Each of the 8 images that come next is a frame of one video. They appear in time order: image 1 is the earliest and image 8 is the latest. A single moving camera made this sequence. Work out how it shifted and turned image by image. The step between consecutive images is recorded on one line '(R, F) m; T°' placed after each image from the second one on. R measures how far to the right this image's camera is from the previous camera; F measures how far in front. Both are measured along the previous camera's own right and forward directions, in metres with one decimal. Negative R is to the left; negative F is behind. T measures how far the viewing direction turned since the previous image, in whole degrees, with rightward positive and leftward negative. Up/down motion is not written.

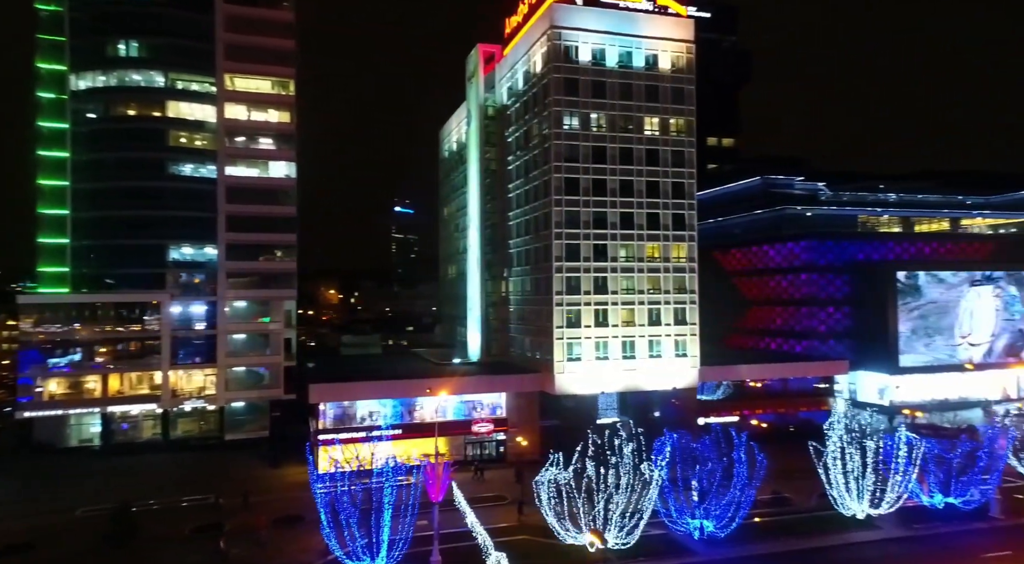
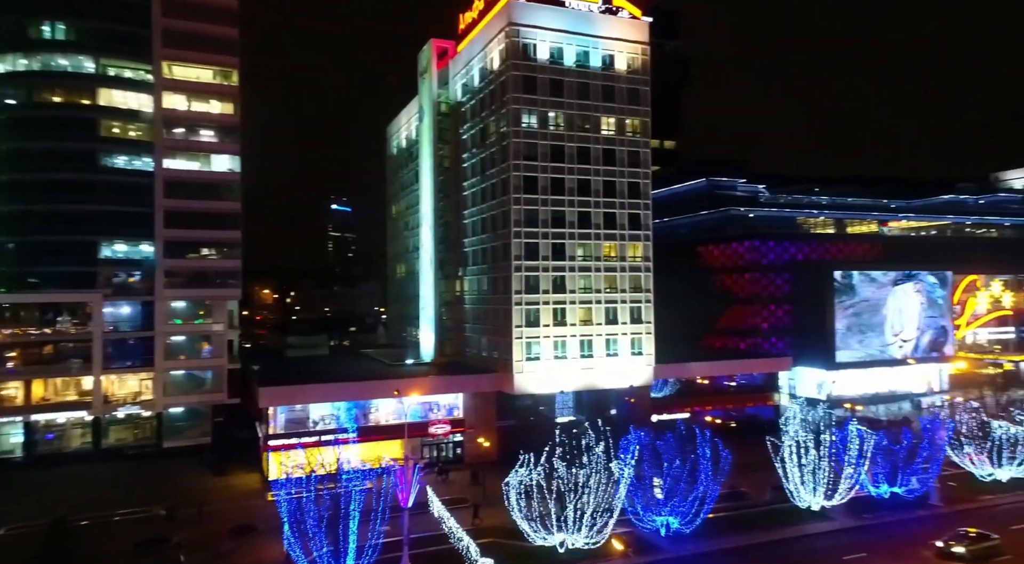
(-2.6, +0.7) m; +6°
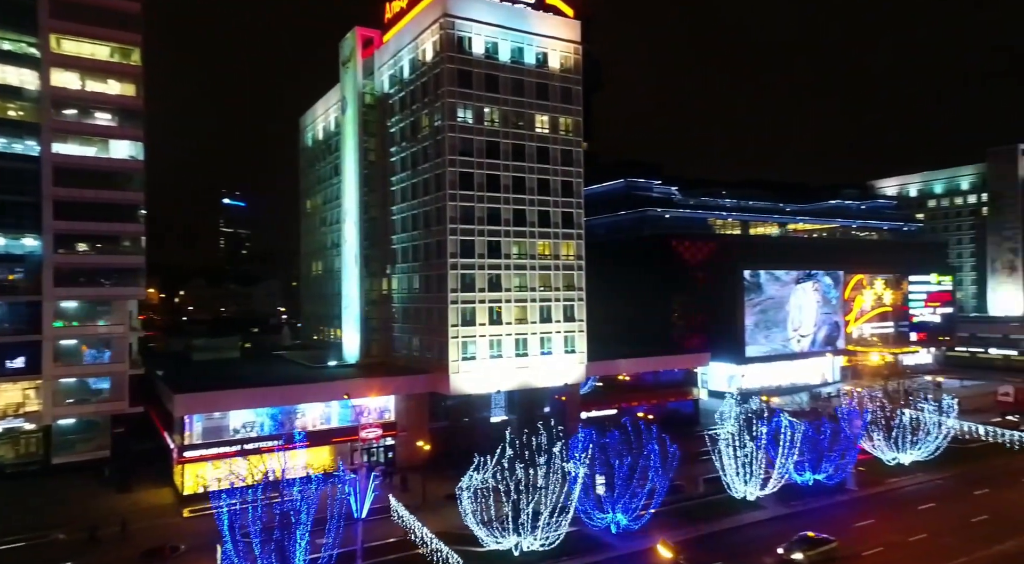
(-4.6, +1.3) m; +10°
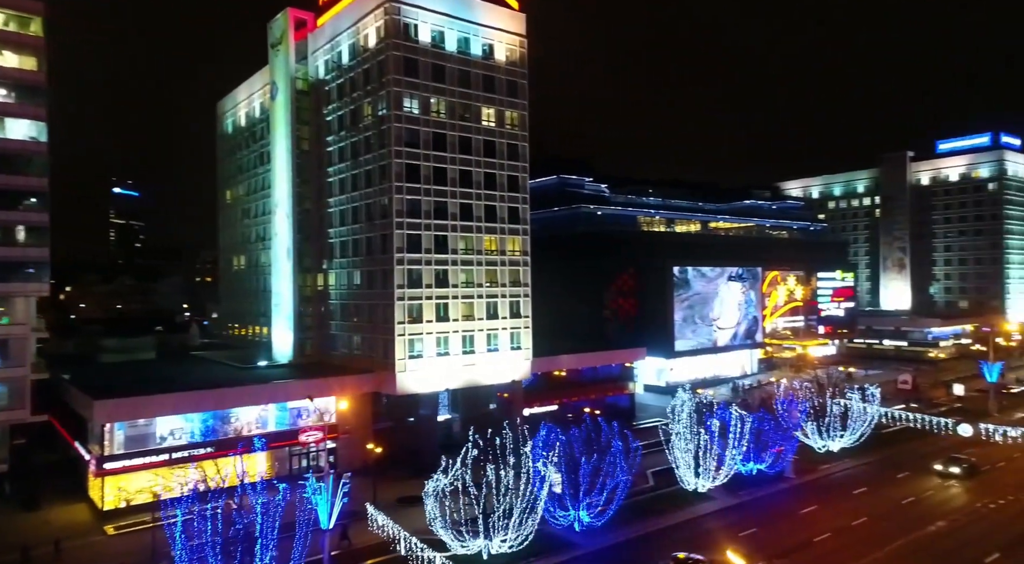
(-4.4, +1.3) m; +9°
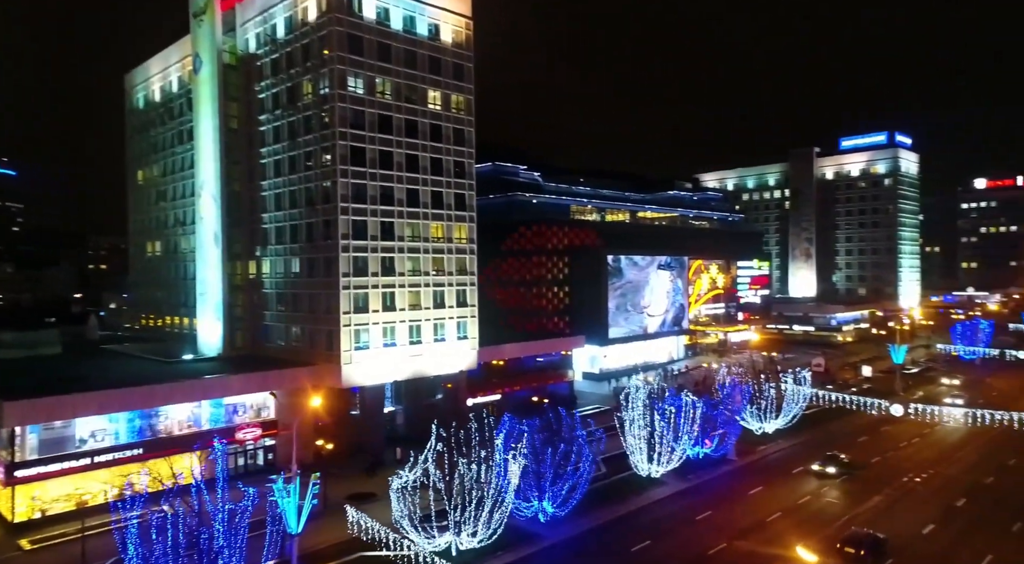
(-3.8, +1.3) m; +8°
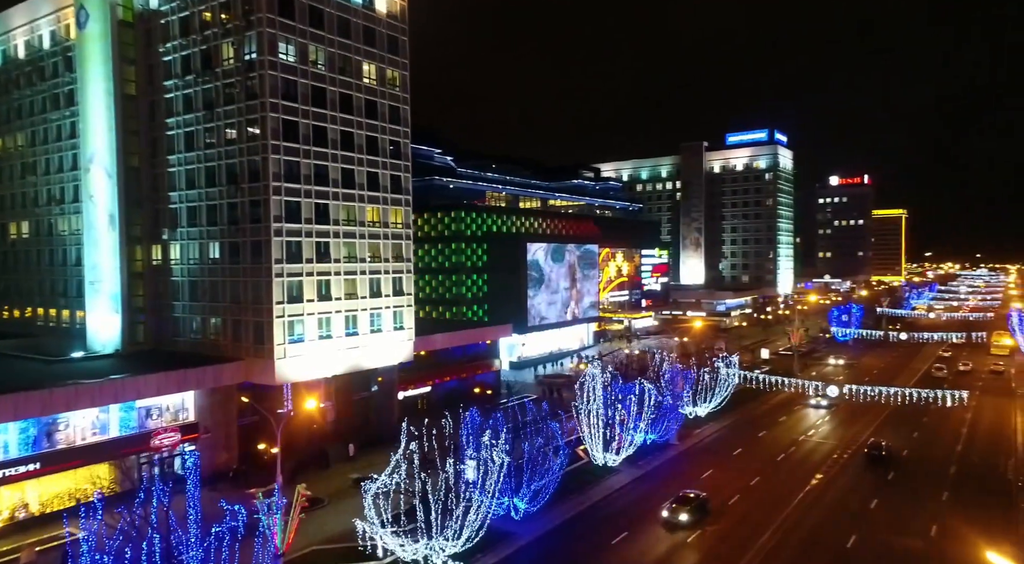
(-5.8, +2.6) m; +11°
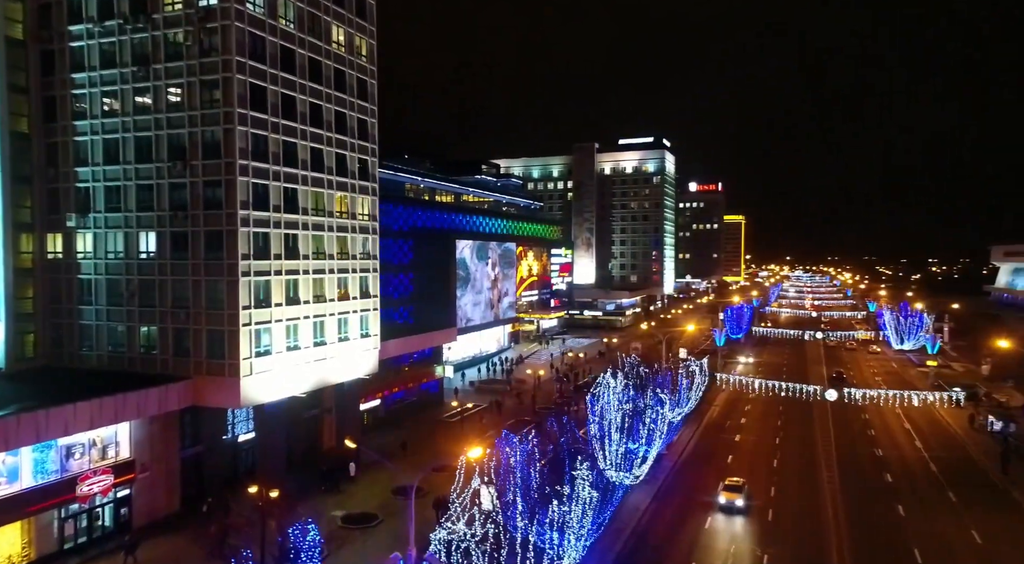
(-10.3, +6.2) m; +14°
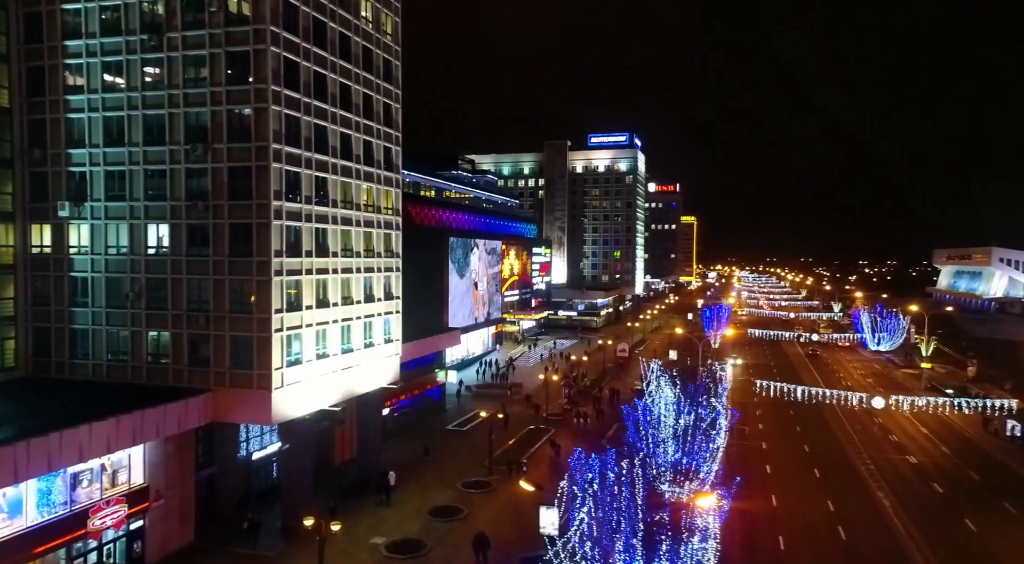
(-6.0, +3.4) m; +6°
